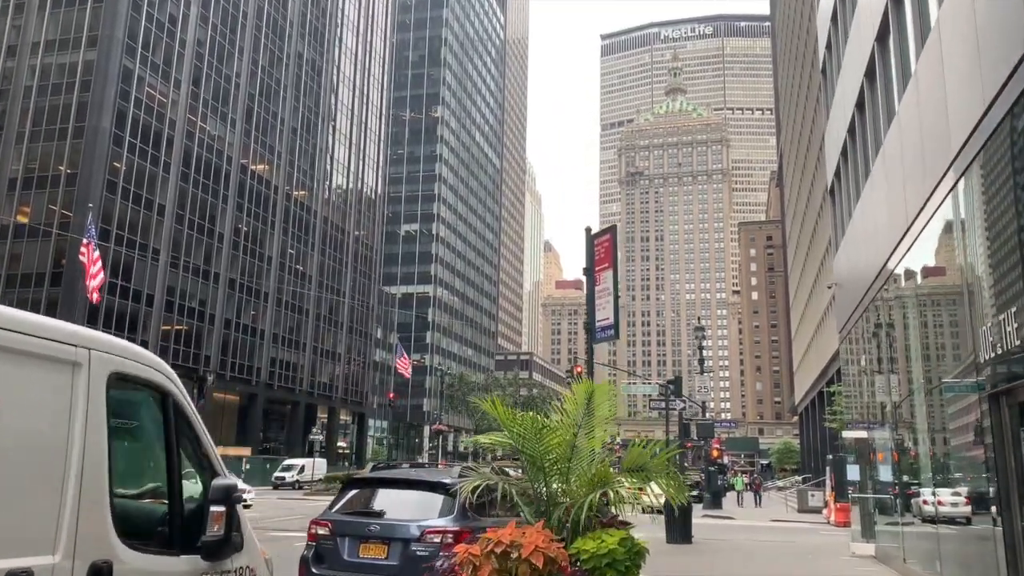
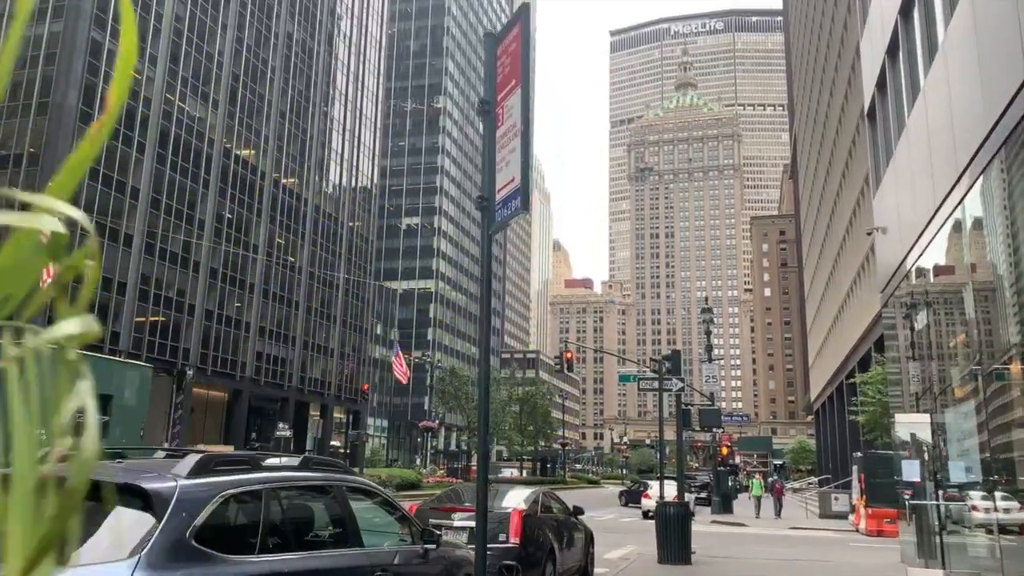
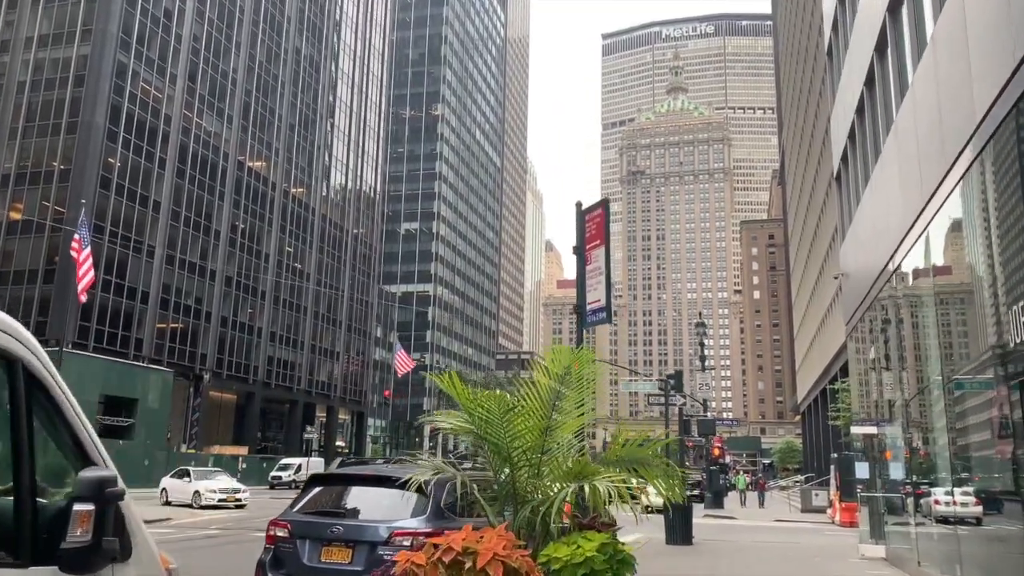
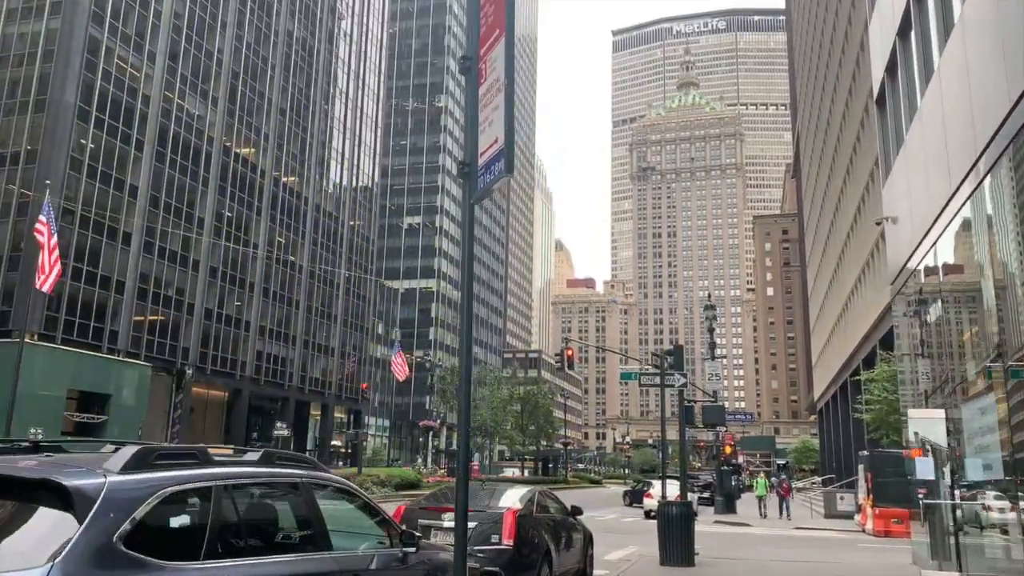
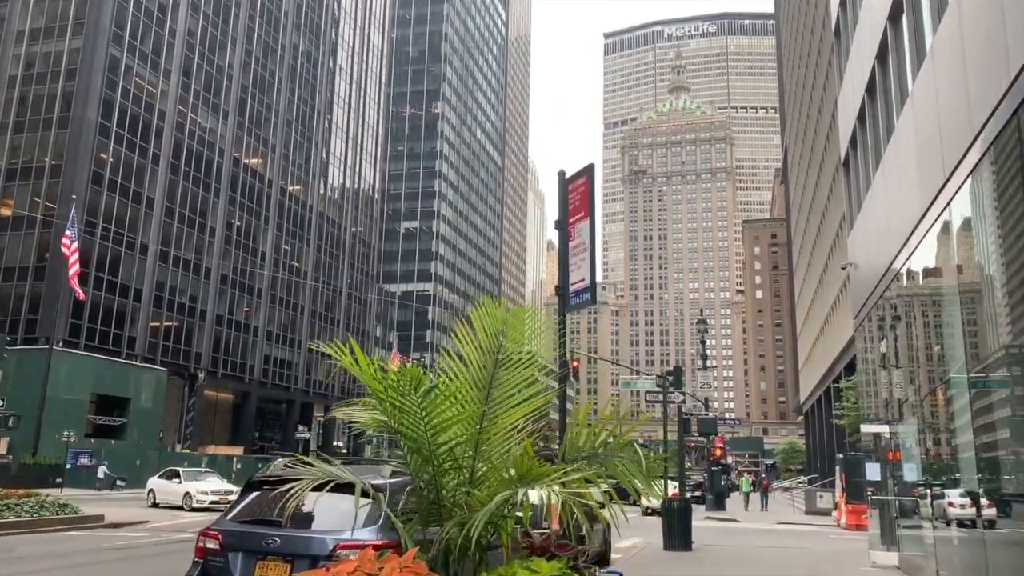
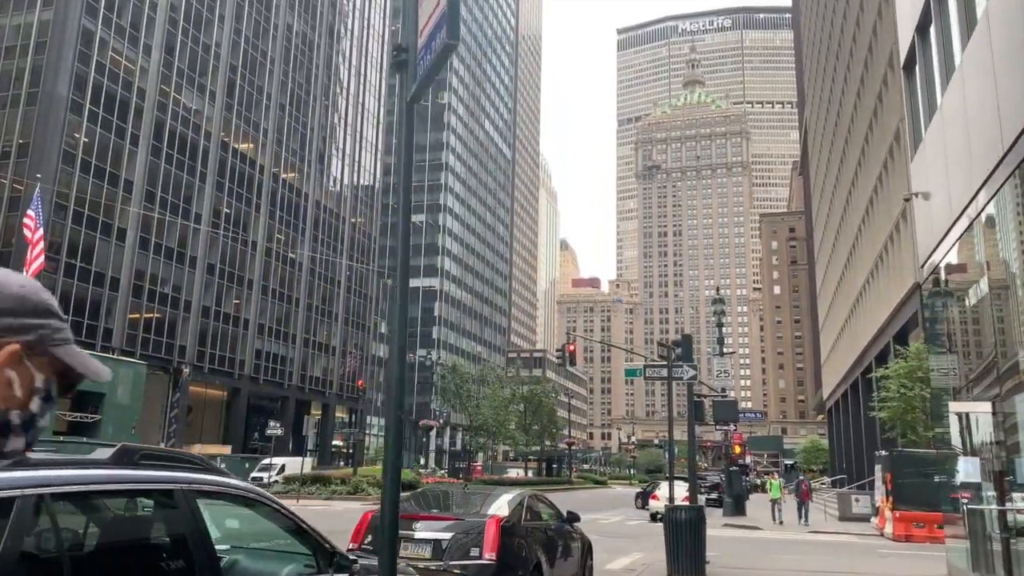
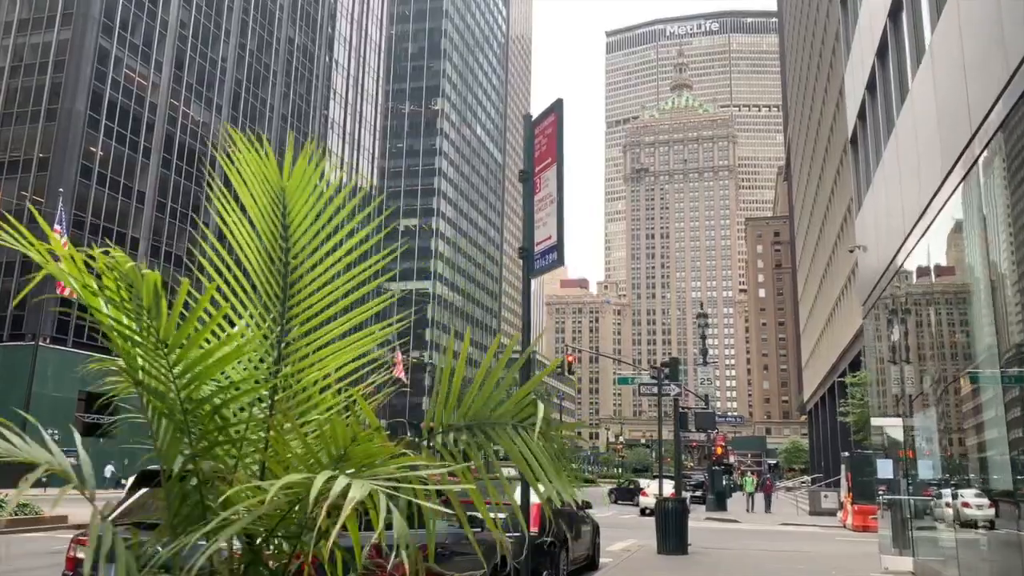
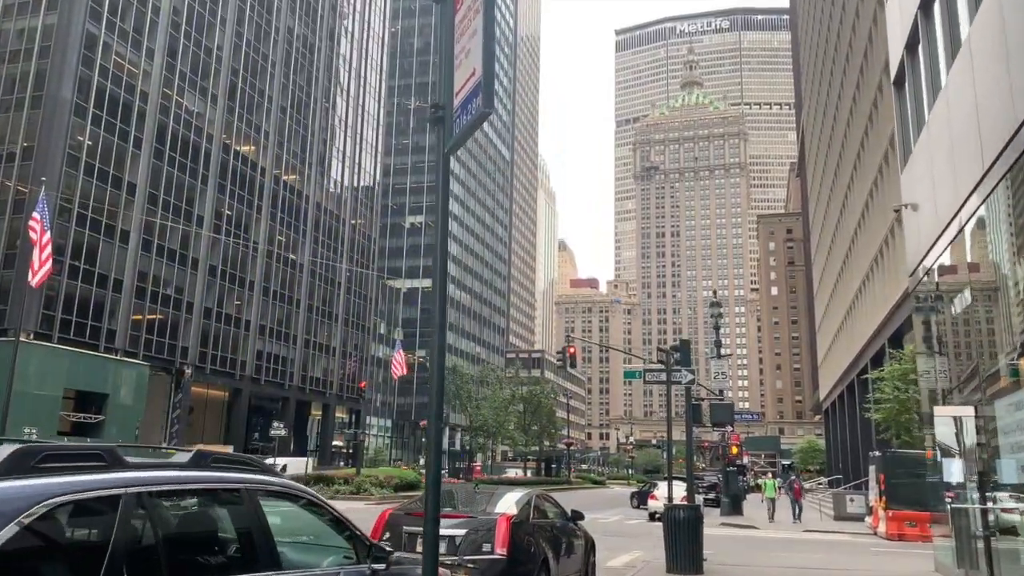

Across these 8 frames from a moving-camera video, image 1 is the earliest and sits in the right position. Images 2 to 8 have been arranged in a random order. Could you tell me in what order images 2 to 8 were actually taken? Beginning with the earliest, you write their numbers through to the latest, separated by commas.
3, 5, 7, 2, 4, 8, 6
